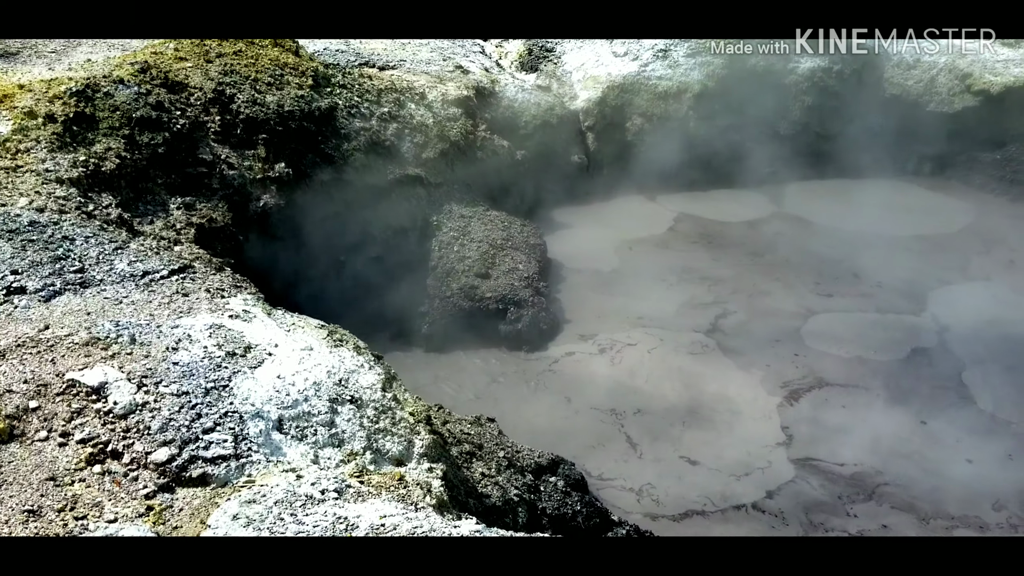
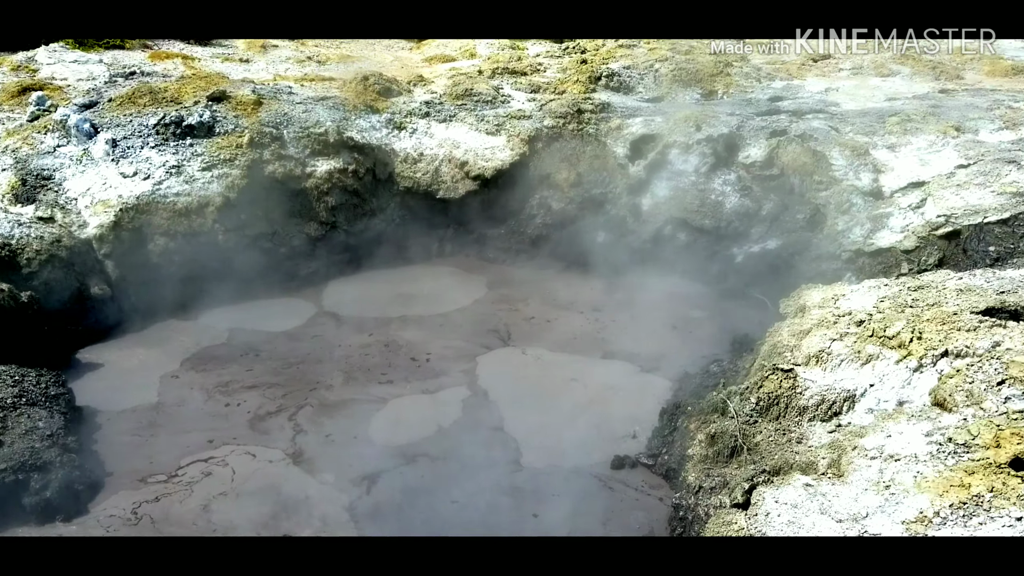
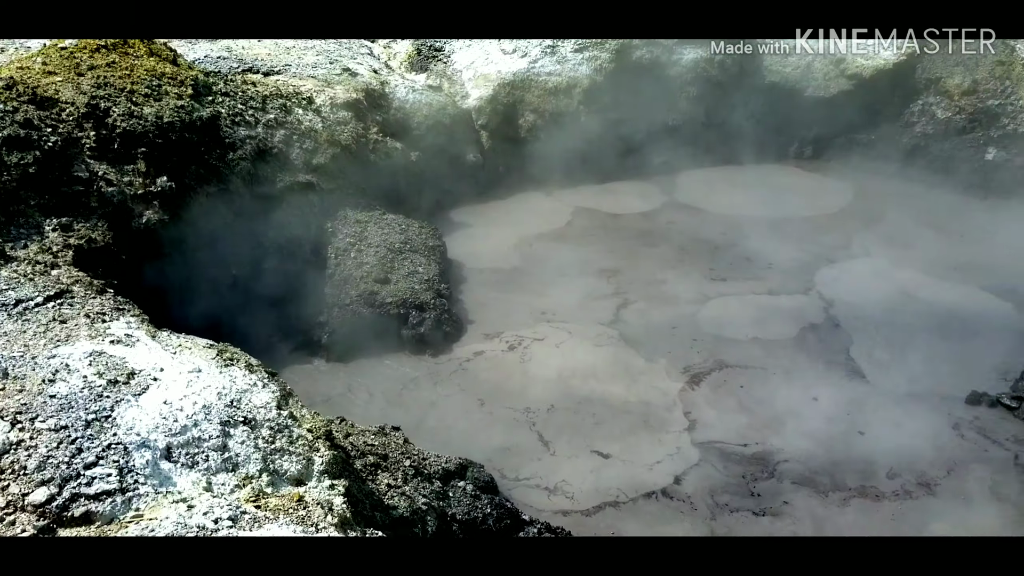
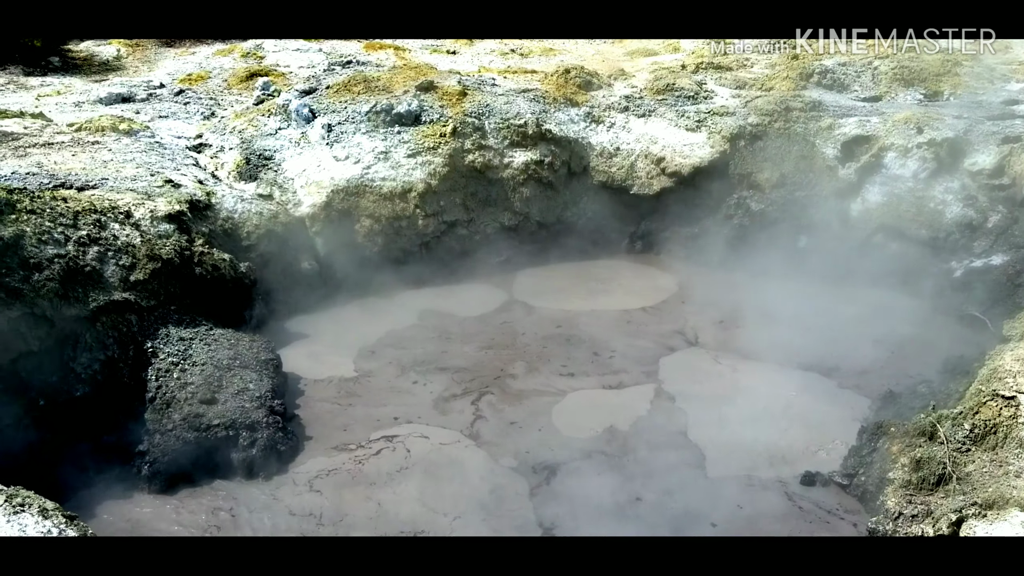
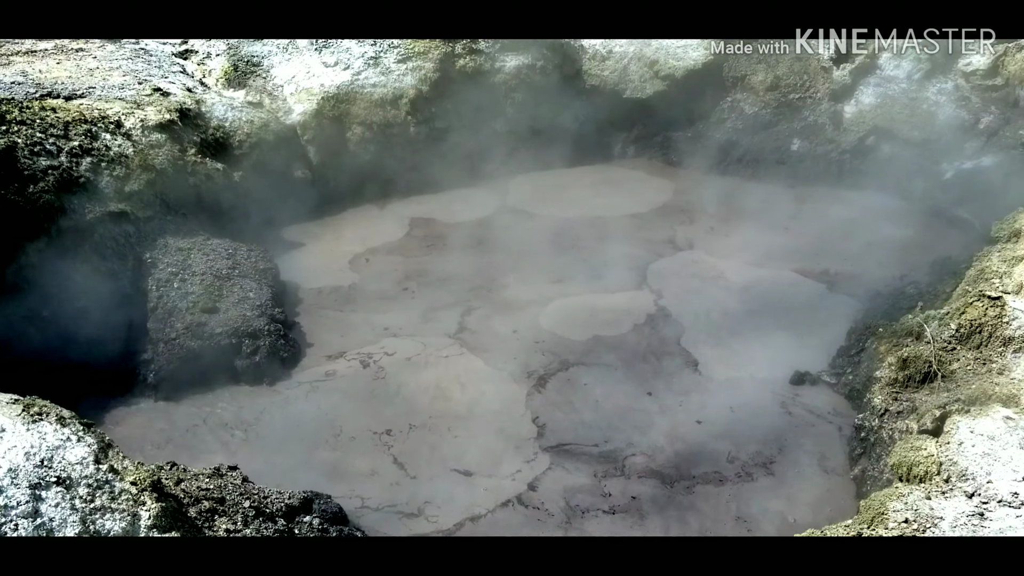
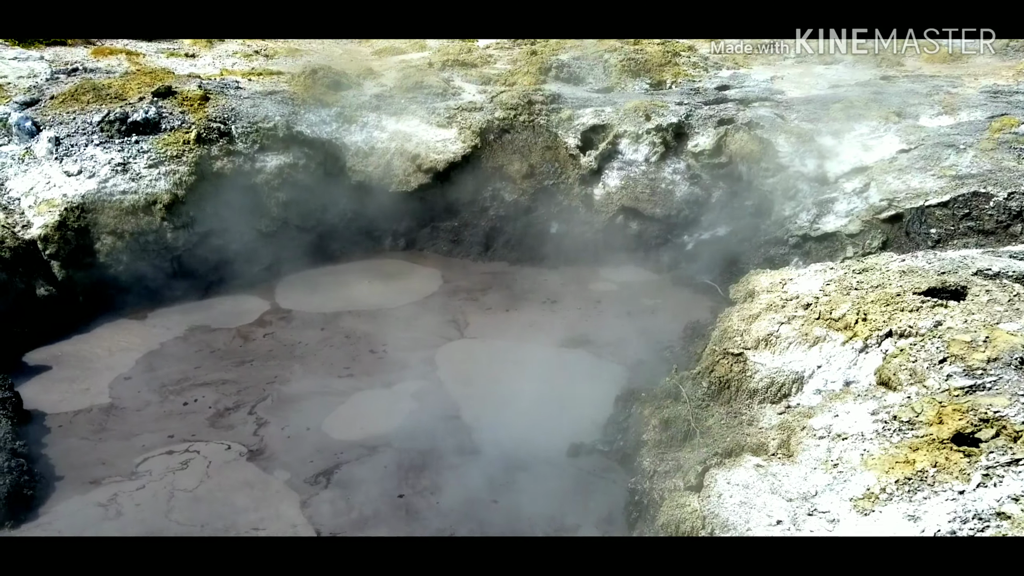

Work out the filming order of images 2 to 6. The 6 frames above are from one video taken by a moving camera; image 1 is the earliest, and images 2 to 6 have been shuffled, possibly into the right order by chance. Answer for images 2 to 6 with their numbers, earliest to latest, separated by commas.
3, 5, 4, 2, 6
